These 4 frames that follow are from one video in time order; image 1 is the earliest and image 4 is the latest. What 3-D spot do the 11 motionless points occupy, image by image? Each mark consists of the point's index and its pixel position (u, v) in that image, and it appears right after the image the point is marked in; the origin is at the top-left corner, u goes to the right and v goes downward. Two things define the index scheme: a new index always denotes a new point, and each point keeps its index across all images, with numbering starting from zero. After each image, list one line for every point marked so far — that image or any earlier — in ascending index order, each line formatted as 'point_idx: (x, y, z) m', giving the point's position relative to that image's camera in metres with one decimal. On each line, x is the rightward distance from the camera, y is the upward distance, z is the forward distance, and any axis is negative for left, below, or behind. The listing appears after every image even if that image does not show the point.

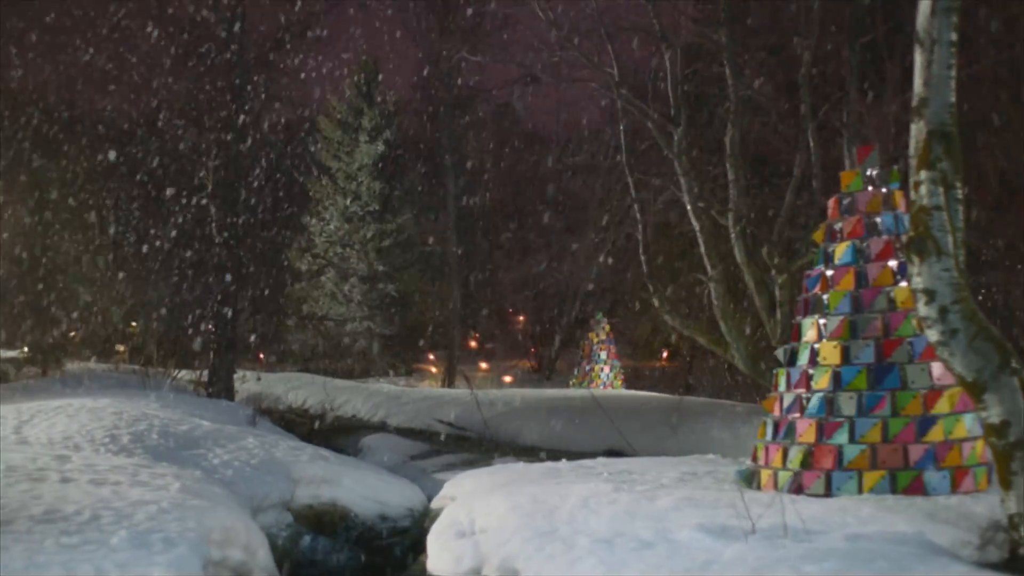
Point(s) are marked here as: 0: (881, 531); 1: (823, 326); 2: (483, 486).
0: (+2.5, -1.6, +7.0) m
1: (+2.8, -0.3, +9.5) m
2: (-0.3, -2.2, +11.4) m
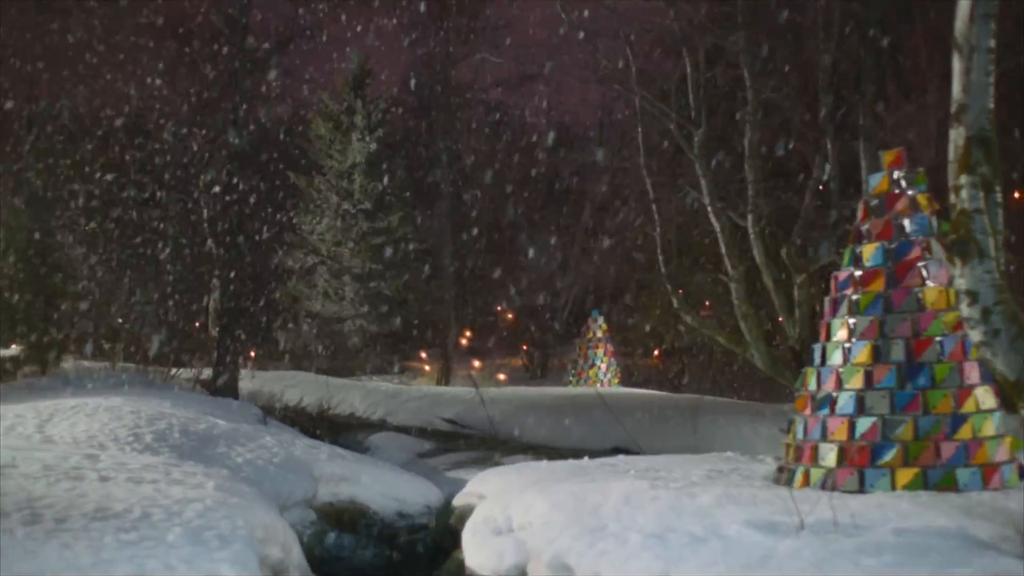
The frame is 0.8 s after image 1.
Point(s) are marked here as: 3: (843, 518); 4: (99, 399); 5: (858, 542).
0: (+2.8, -1.6, +7.2) m
1: (+3.1, -0.3, +9.7) m
2: (0.0, -2.2, +11.6) m
3: (+2.3, -1.6, +7.2) m
4: (-7.2, -1.9, +18.5) m
5: (+2.1, -1.6, +6.5) m
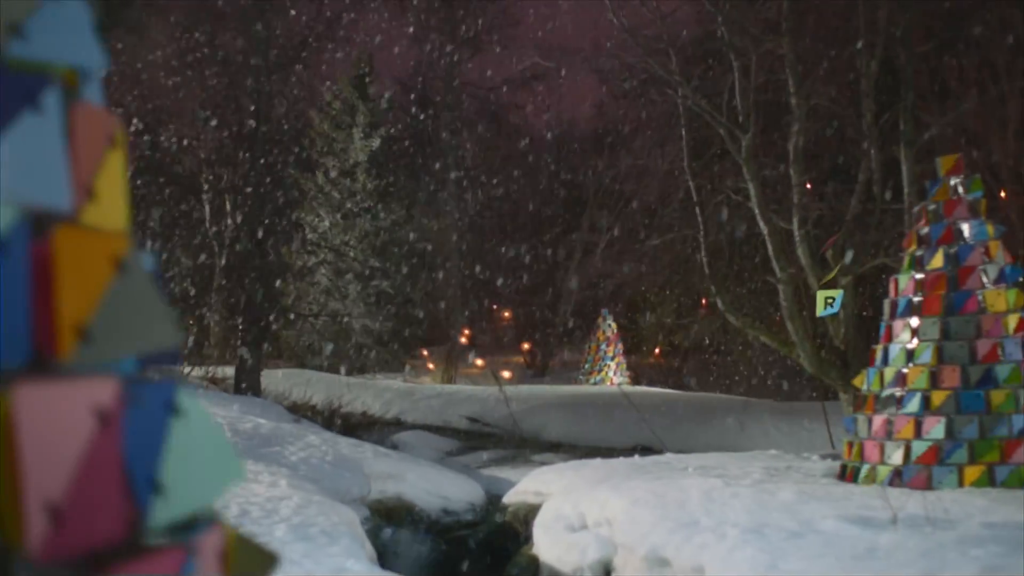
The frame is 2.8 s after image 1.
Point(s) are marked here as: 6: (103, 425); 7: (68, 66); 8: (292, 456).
0: (+3.5, -1.6, +7.5) m
1: (+3.9, -0.4, +10.0) m
2: (+0.7, -2.2, +11.9) m
3: (+3.0, -1.6, +7.6) m
4: (-6.6, -2.0, +18.7) m
5: (+2.9, -1.6, +6.8) m
6: (-0.5, -0.2, +1.3) m
7: (-0.6, +0.3, +1.5) m
8: (-3.2, -2.4, +15.2) m
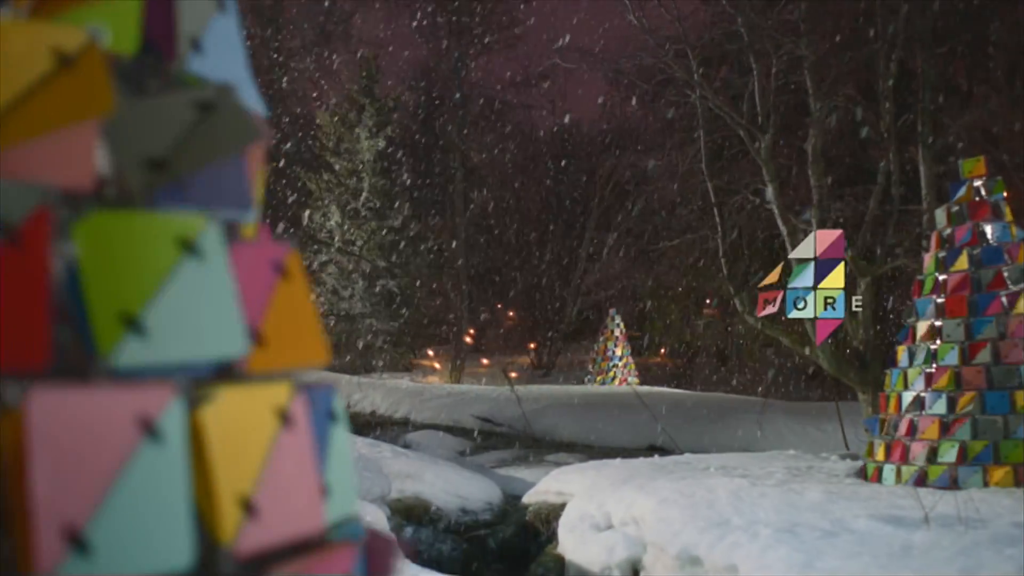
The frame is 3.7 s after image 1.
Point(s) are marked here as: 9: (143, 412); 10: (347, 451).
0: (+3.8, -1.7, +7.6) m
1: (+4.1, -0.4, +10.1) m
2: (+1.0, -2.2, +12.0) m
3: (+3.3, -1.6, +7.6) m
4: (-6.3, -2.0, +18.8) m
5: (+3.1, -1.6, +6.9) m
6: (-0.3, -0.2, +1.4) m
7: (-0.4, +0.3, +1.6) m
8: (-2.9, -2.4, +15.3) m
9: (-0.4, -0.1, +1.2) m
10: (-0.2, -0.2, +1.6) m
